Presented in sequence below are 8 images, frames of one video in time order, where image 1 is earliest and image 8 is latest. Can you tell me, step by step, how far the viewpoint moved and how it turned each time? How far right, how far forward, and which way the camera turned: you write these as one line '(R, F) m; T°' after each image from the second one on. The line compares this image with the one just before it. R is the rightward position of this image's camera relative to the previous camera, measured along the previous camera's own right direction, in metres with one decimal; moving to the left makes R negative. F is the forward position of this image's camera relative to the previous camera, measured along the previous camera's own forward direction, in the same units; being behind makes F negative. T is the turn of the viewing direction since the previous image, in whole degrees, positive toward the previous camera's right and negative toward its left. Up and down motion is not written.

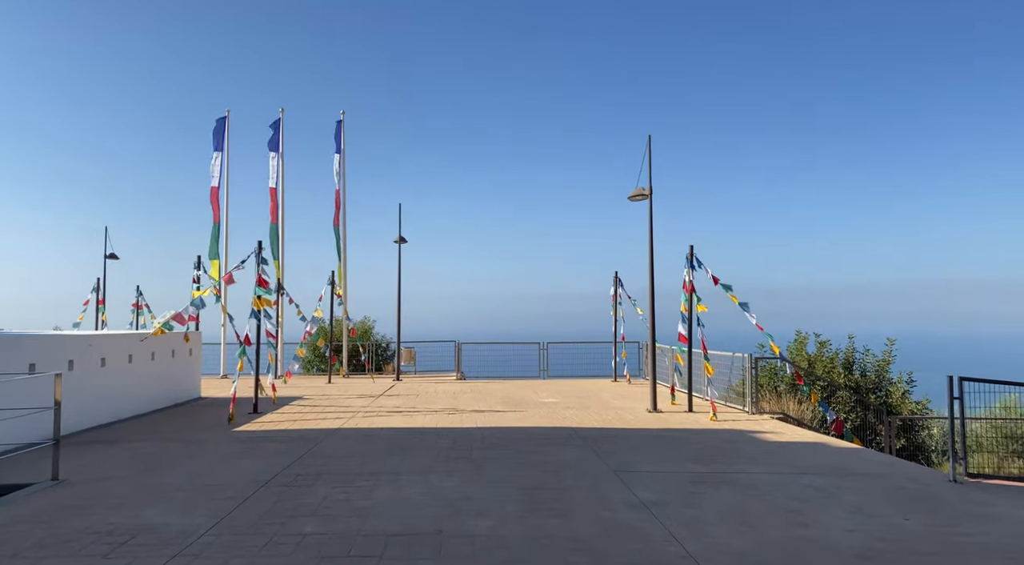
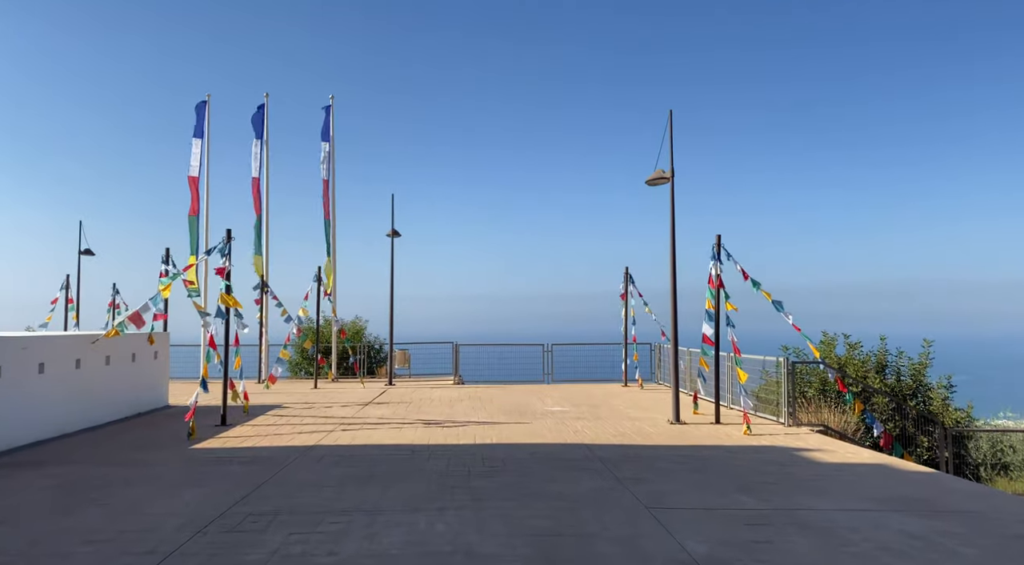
(-0.1, +1.8) m; 0°
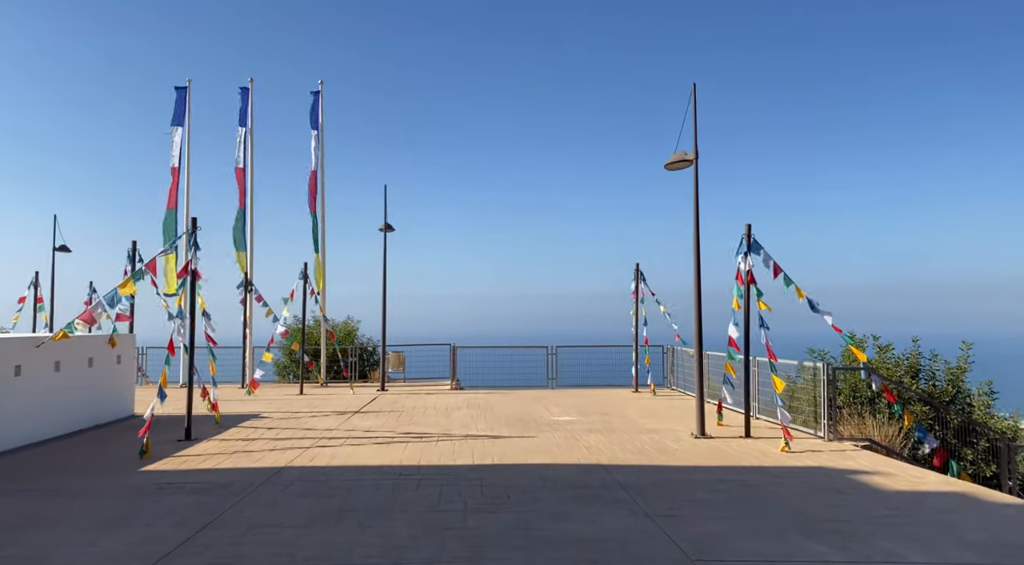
(-0.1, +1.5) m; 0°
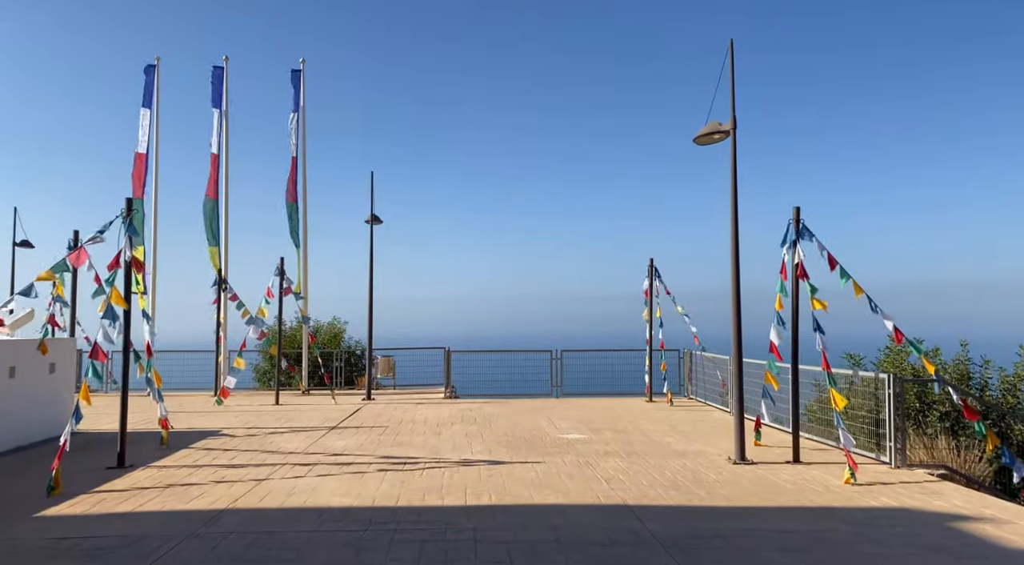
(0.0, +2.0) m; 0°
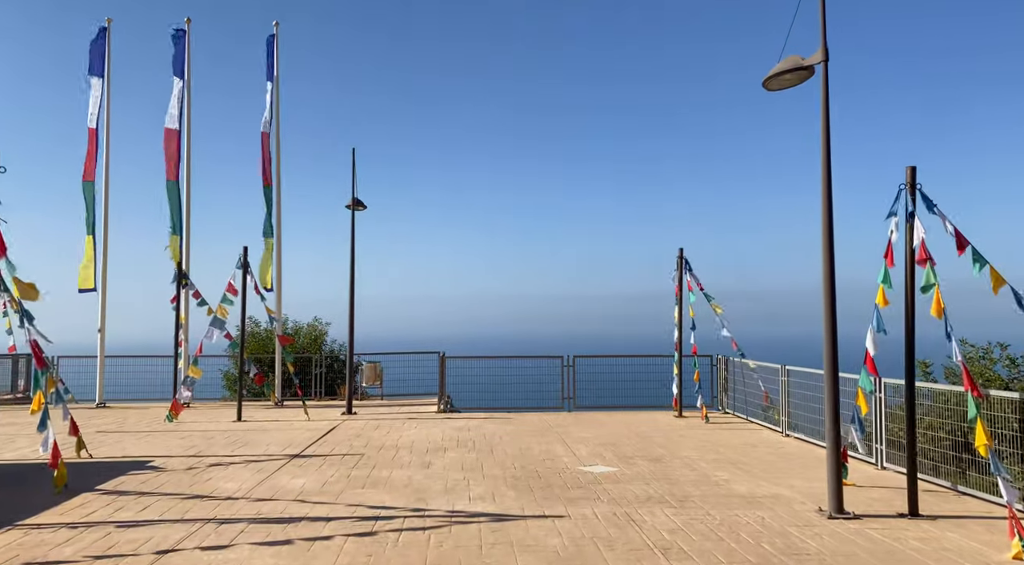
(-0.1, +2.7) m; 0°
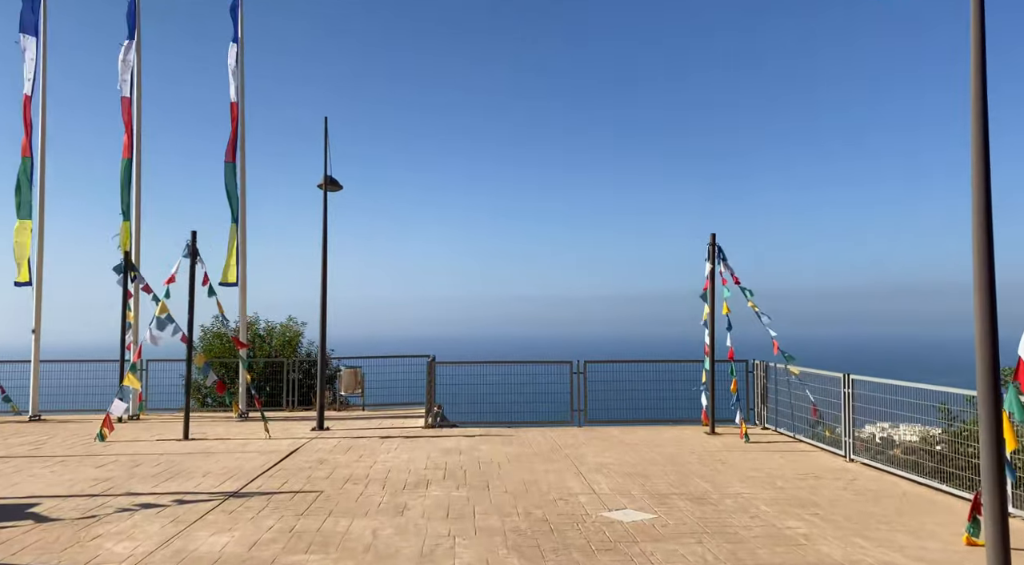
(0.0, +2.4) m; 0°
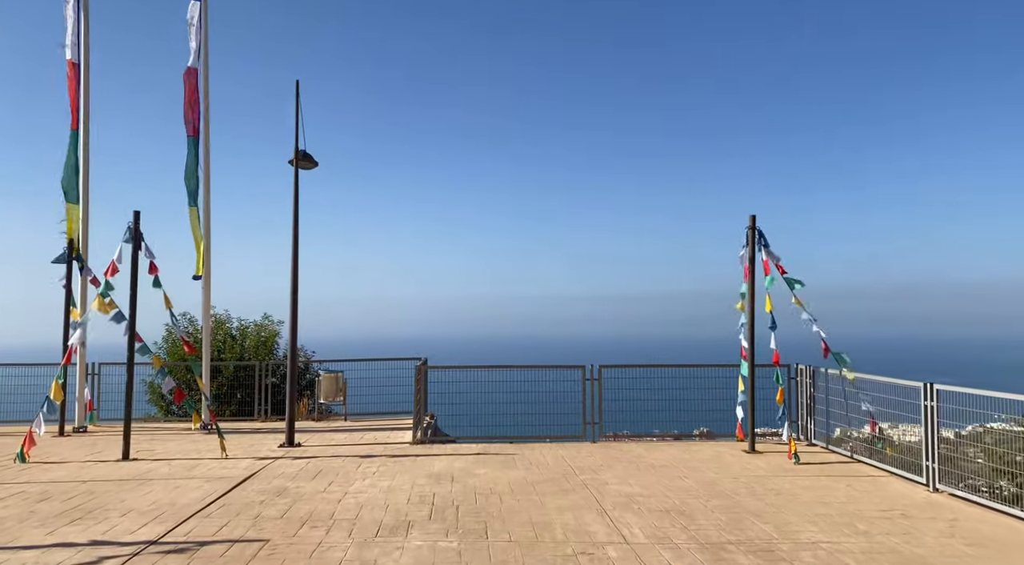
(-0.1, +2.0) m; 0°
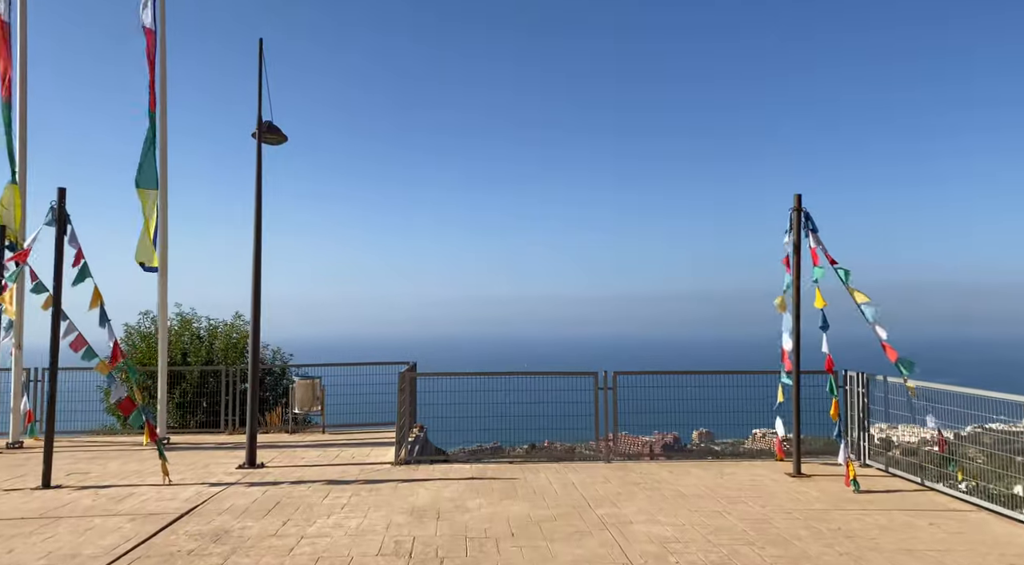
(0.0, +1.7) m; 0°
